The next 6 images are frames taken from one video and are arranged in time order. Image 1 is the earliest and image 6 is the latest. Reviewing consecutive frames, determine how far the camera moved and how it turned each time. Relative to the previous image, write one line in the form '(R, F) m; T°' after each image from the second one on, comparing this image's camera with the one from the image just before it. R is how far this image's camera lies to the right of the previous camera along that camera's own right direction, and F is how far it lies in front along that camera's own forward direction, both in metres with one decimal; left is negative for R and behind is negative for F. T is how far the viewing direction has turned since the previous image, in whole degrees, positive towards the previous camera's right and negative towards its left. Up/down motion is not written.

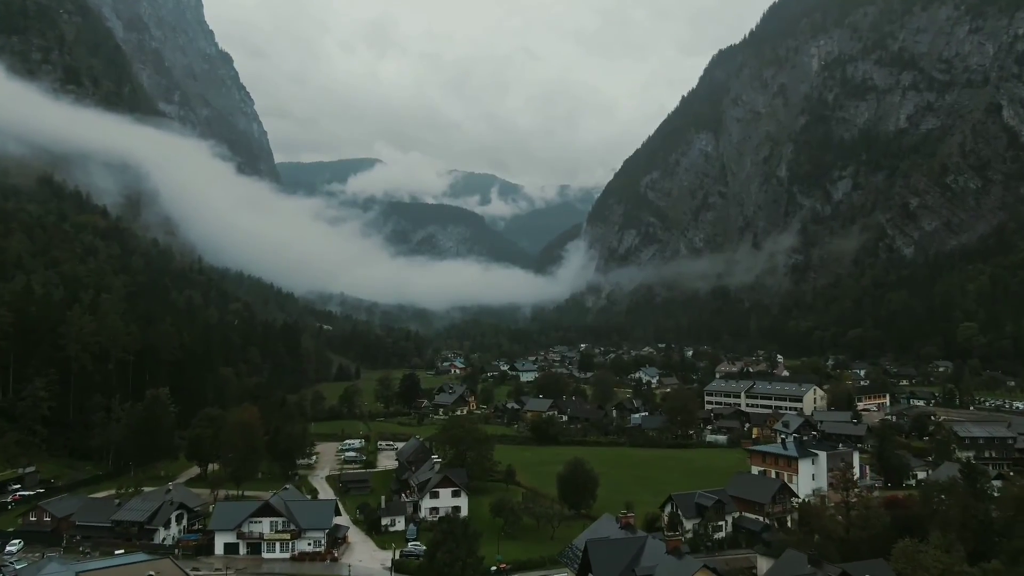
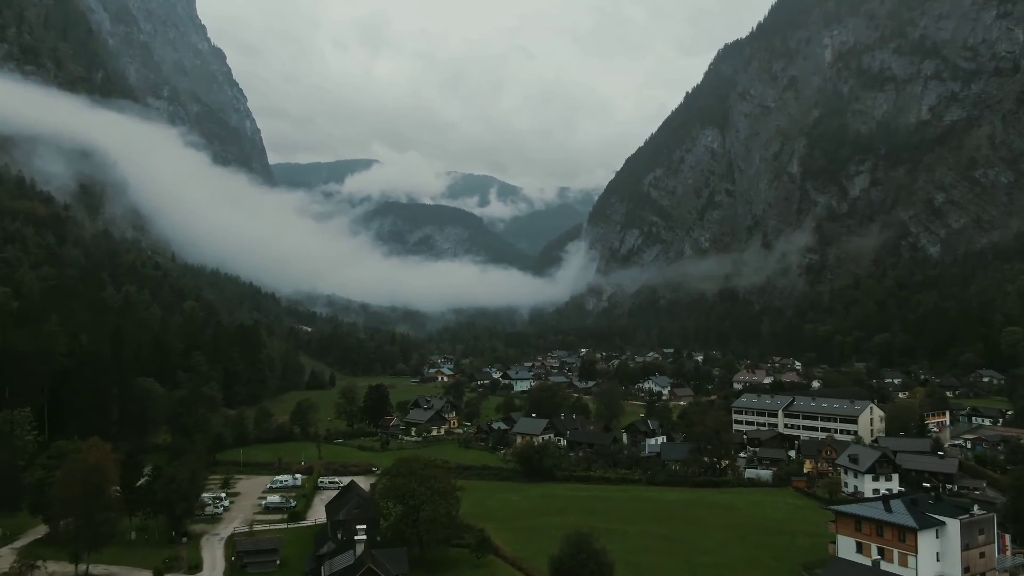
(+1.1, +13.0) m; 0°
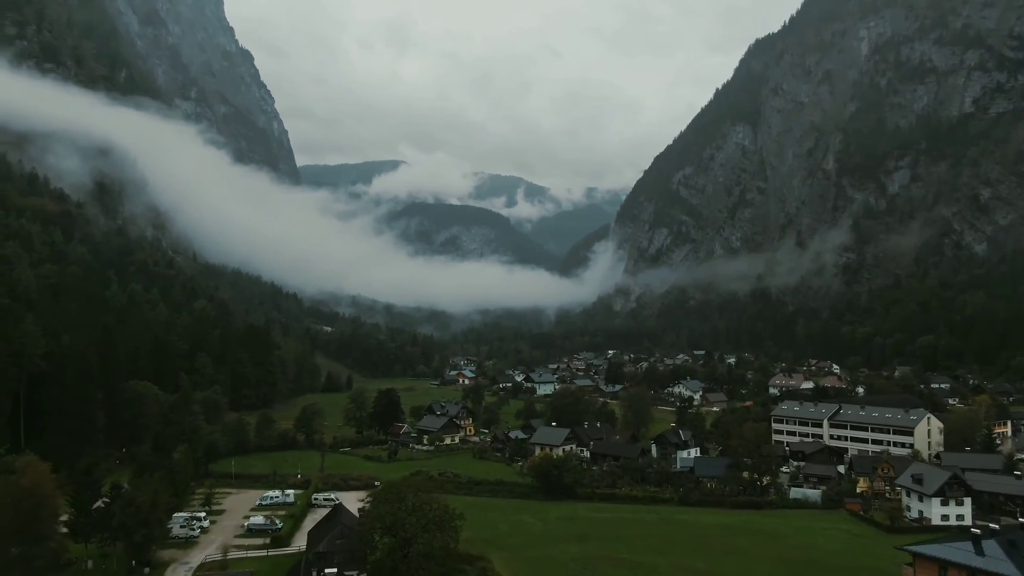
(+0.7, +4.5) m; -2°
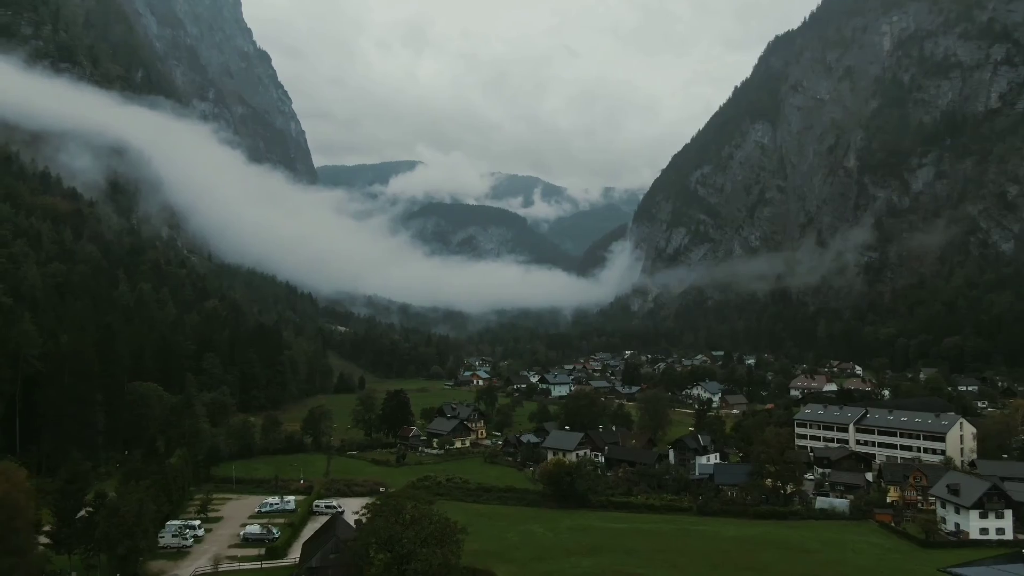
(+0.4, +1.8) m; -1°
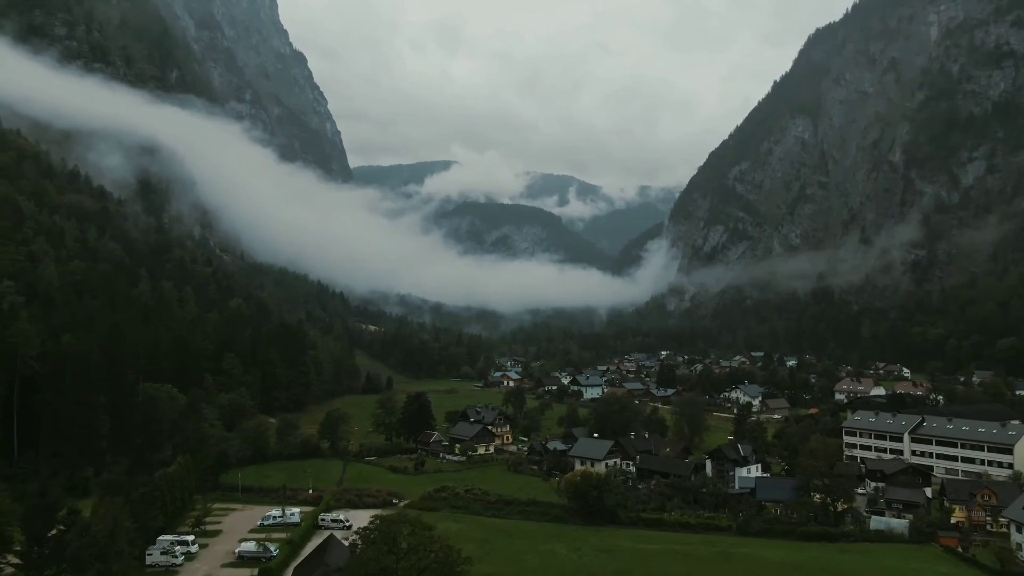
(+0.7, +3.1) m; -3°
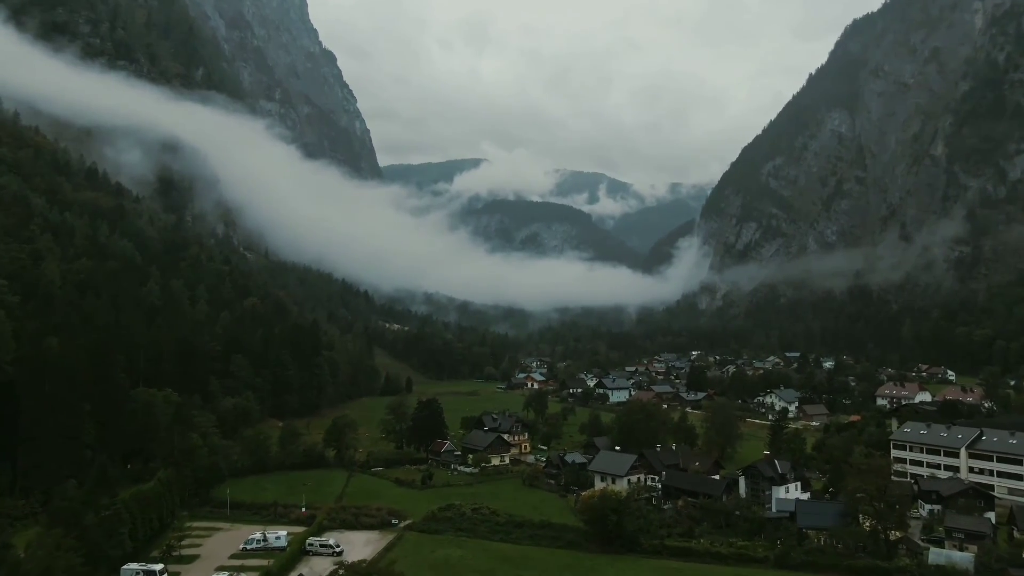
(+1.0, +3.6) m; -3°
